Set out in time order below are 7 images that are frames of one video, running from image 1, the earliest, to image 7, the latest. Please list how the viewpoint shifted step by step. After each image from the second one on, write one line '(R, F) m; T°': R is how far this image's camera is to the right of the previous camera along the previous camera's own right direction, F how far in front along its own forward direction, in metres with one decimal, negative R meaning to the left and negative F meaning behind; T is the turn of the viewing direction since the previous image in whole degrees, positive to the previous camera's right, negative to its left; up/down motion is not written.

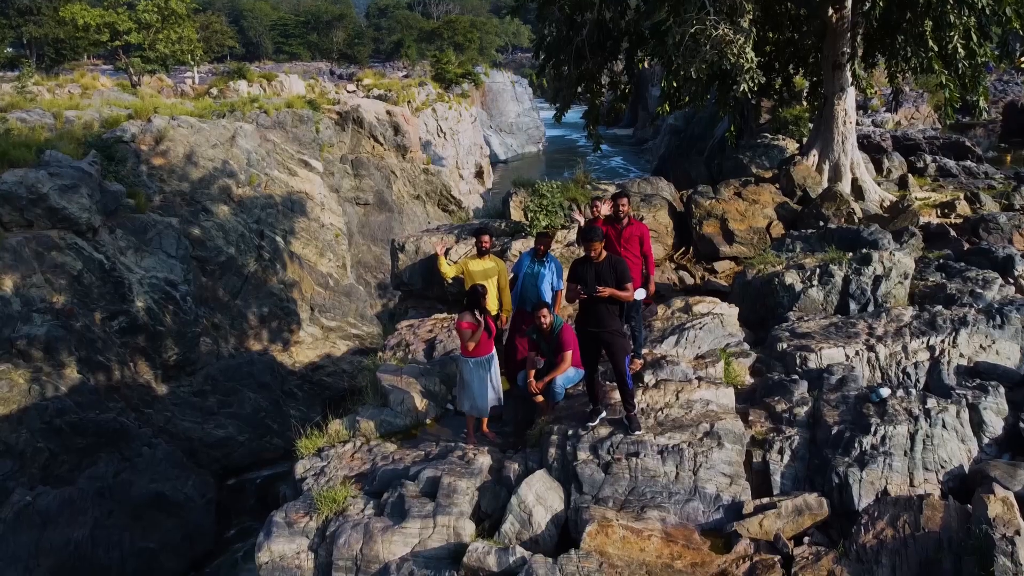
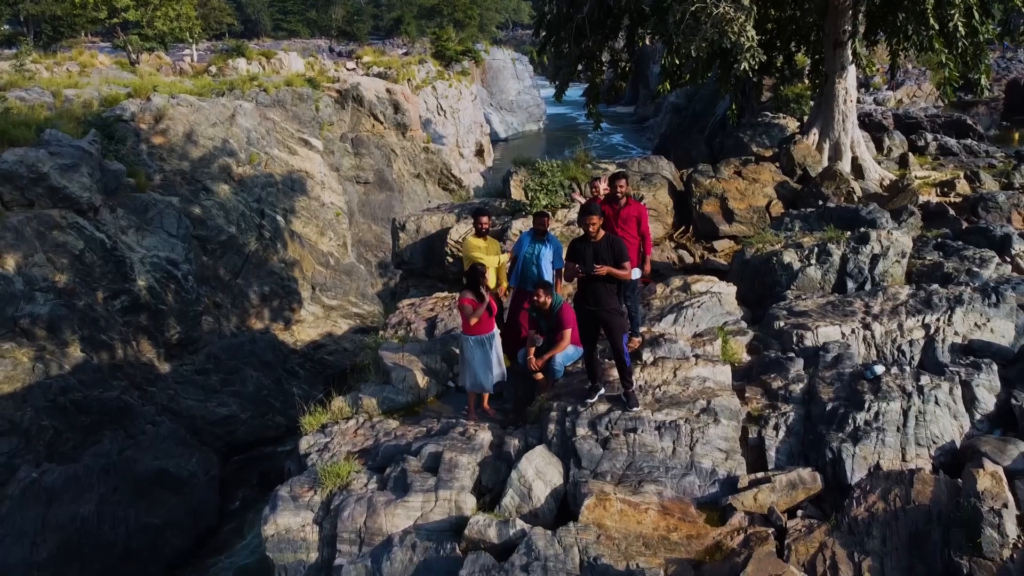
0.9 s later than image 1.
(0.0, 0.0) m; 0°
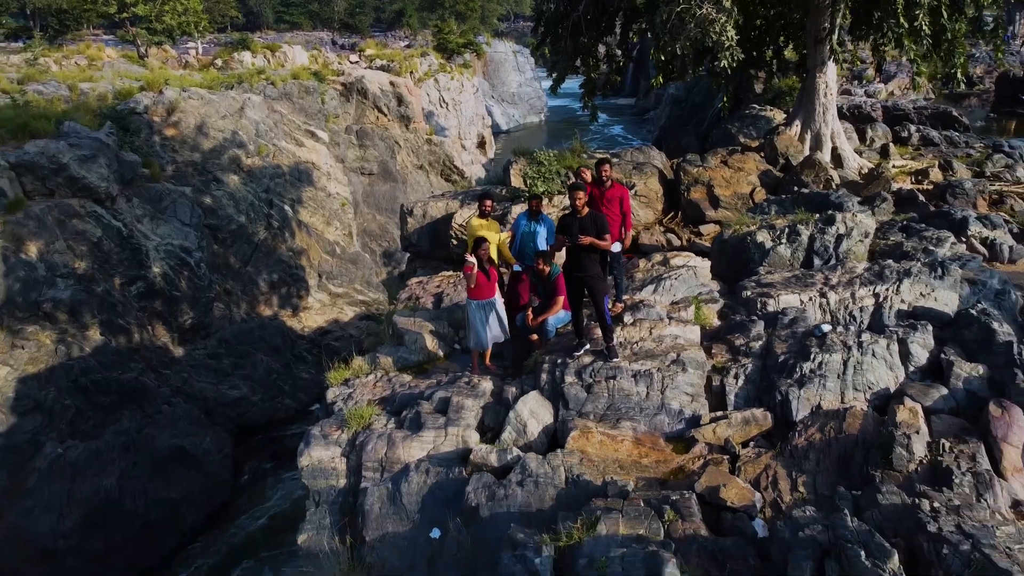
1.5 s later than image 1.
(0.0, -0.6) m; 0°
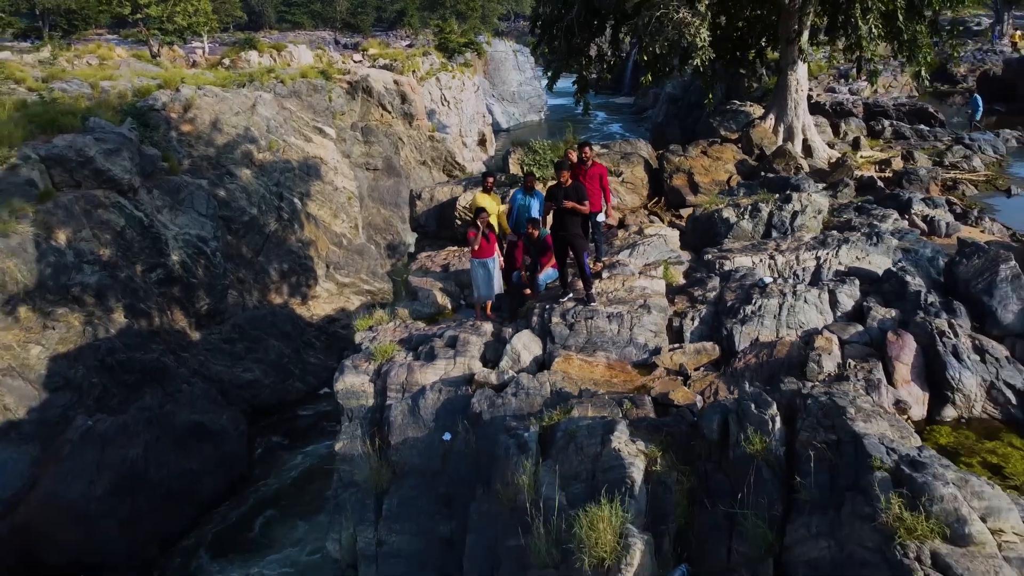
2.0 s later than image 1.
(0.0, -0.9) m; 0°
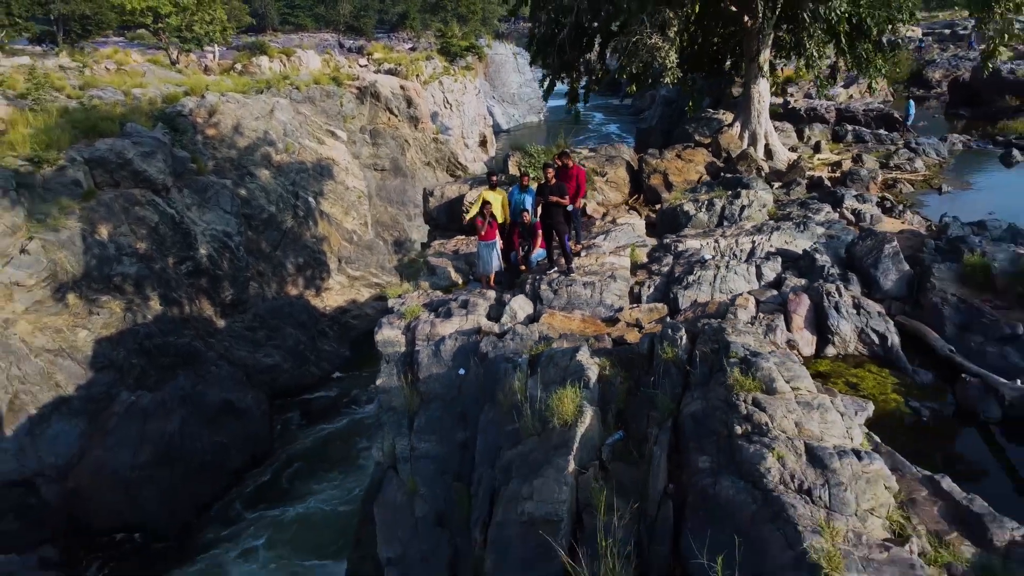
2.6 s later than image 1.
(0.0, -1.6) m; 0°
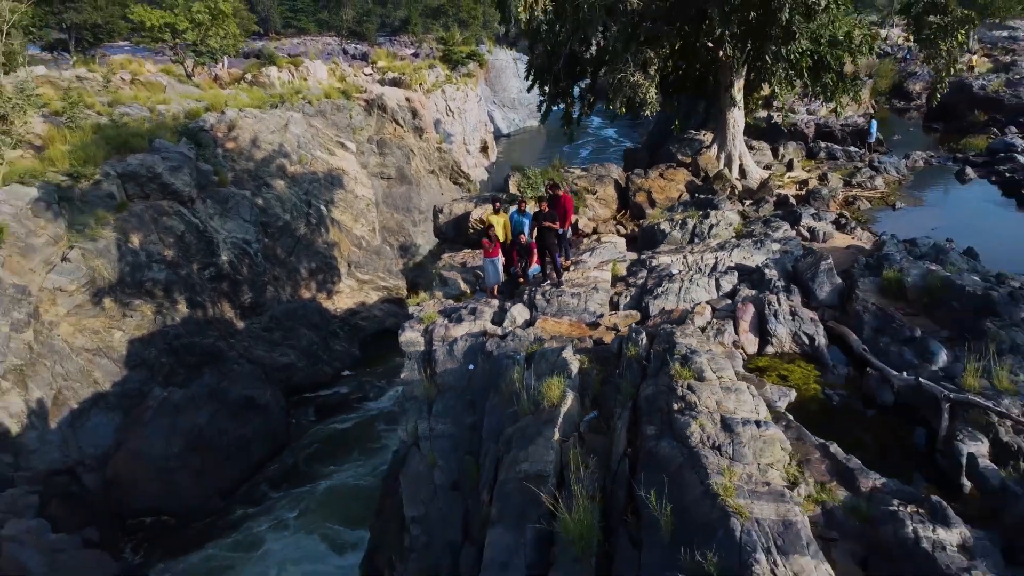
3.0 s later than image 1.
(0.0, -1.4) m; 0°
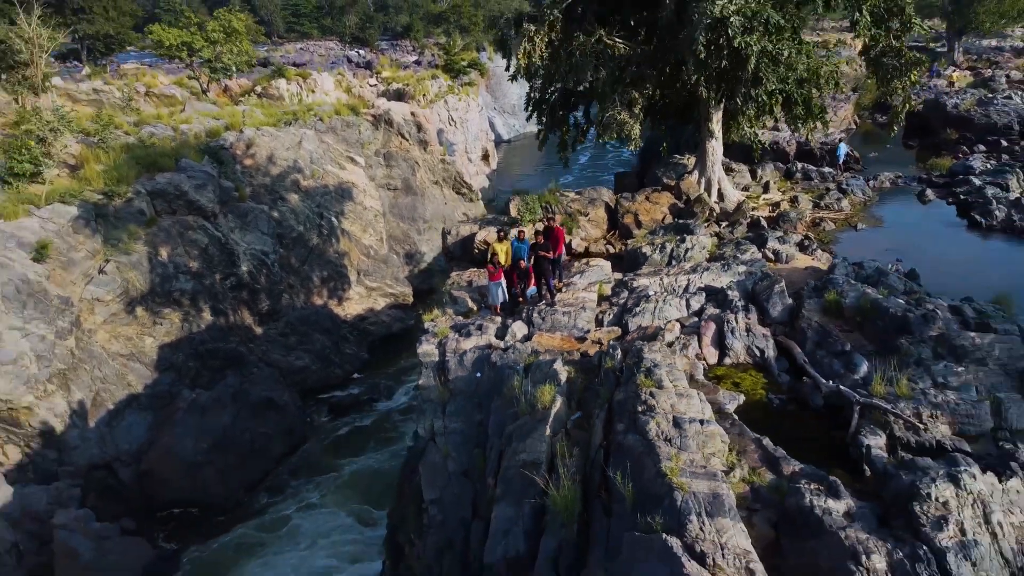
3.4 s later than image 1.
(0.0, -1.5) m; 0°
